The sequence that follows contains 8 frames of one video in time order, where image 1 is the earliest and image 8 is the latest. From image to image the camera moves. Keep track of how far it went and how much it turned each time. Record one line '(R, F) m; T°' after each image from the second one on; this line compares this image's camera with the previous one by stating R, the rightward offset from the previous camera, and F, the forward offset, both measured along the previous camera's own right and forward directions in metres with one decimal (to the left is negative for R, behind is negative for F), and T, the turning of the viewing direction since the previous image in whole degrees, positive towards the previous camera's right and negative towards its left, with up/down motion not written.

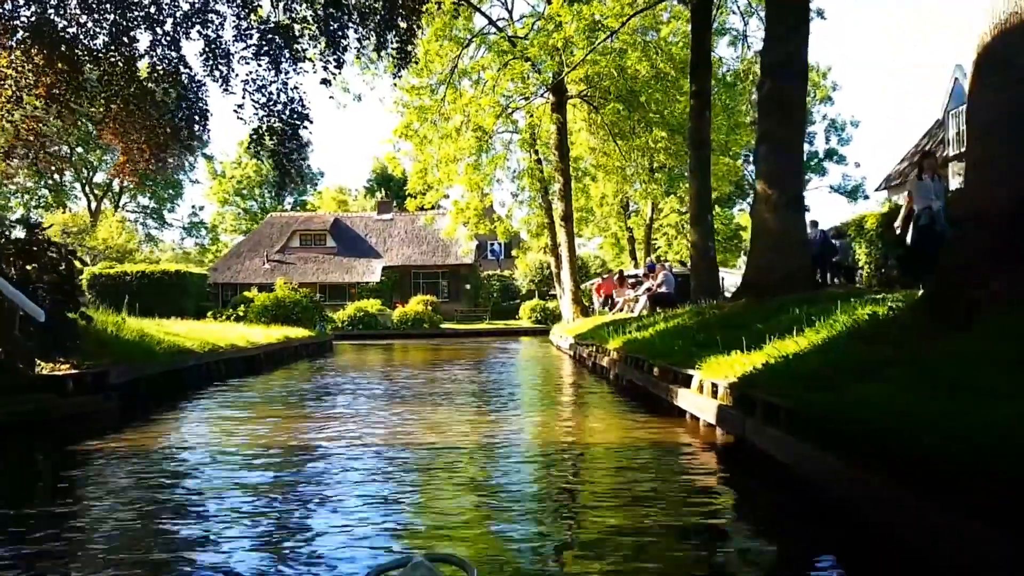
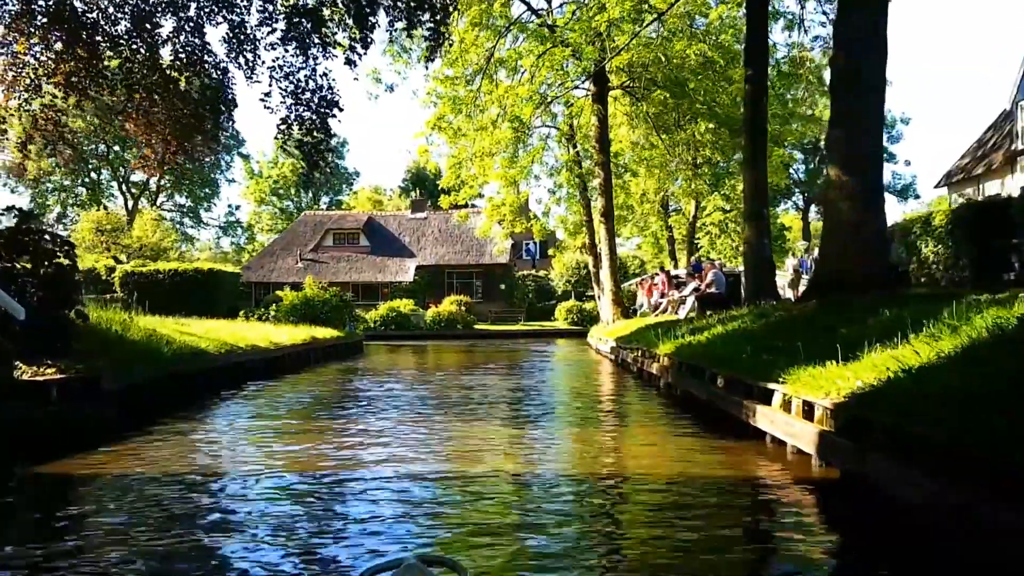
(-0.1, +1.3) m; -2°
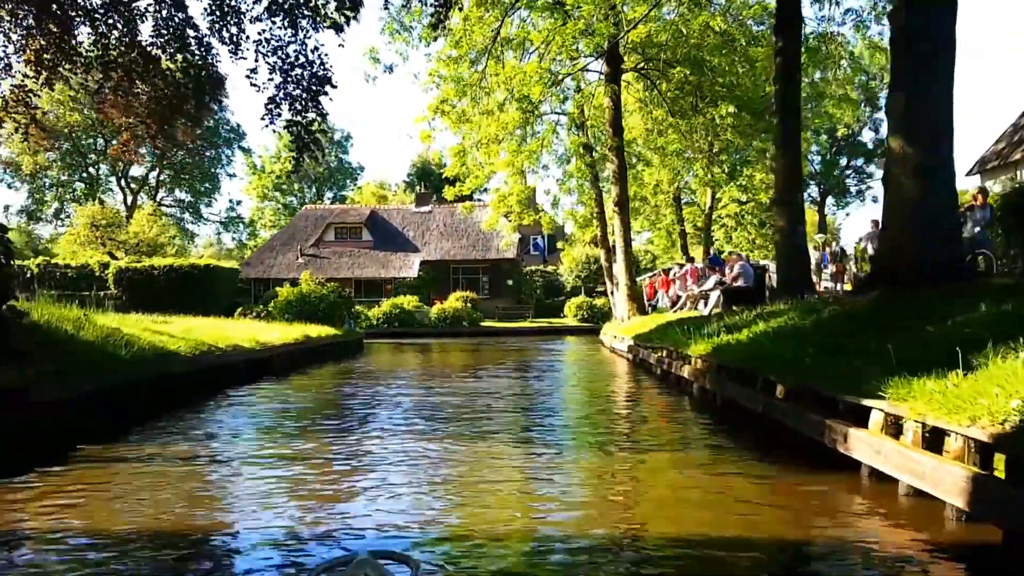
(0.0, +1.6) m; 0°
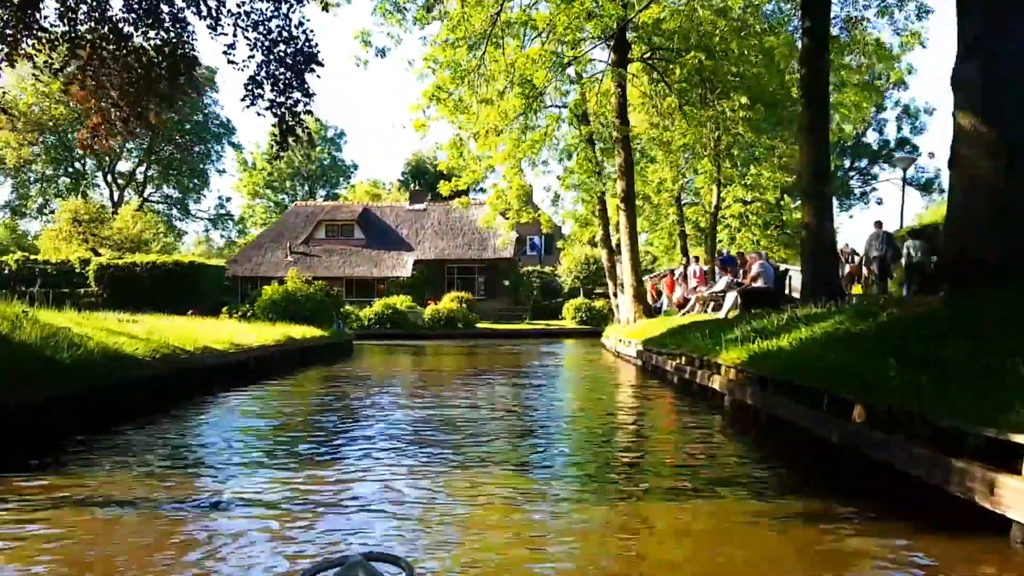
(-0.1, +1.5) m; 0°
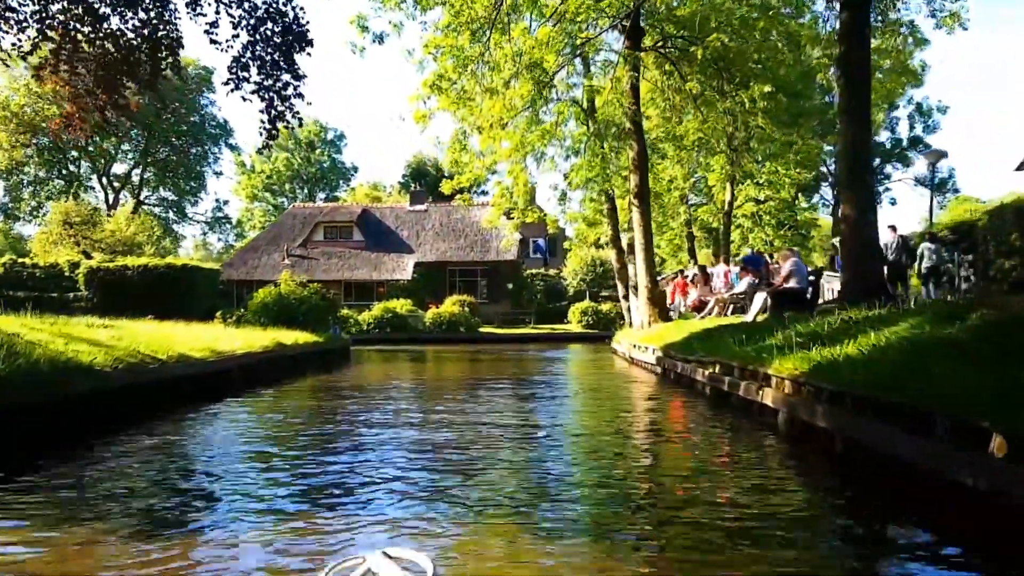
(-0.1, +1.4) m; 0°
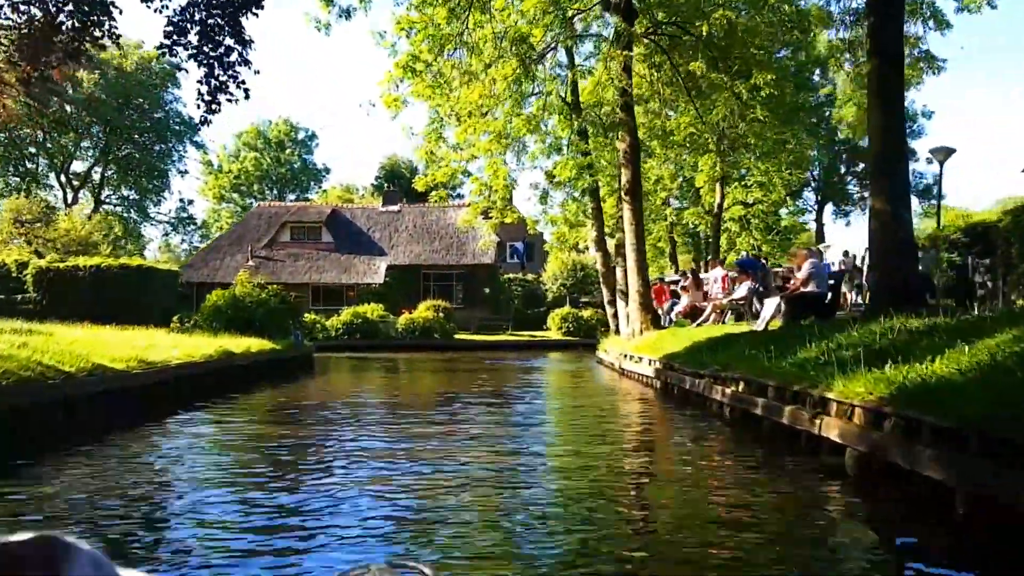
(-0.1, +1.9) m; +1°
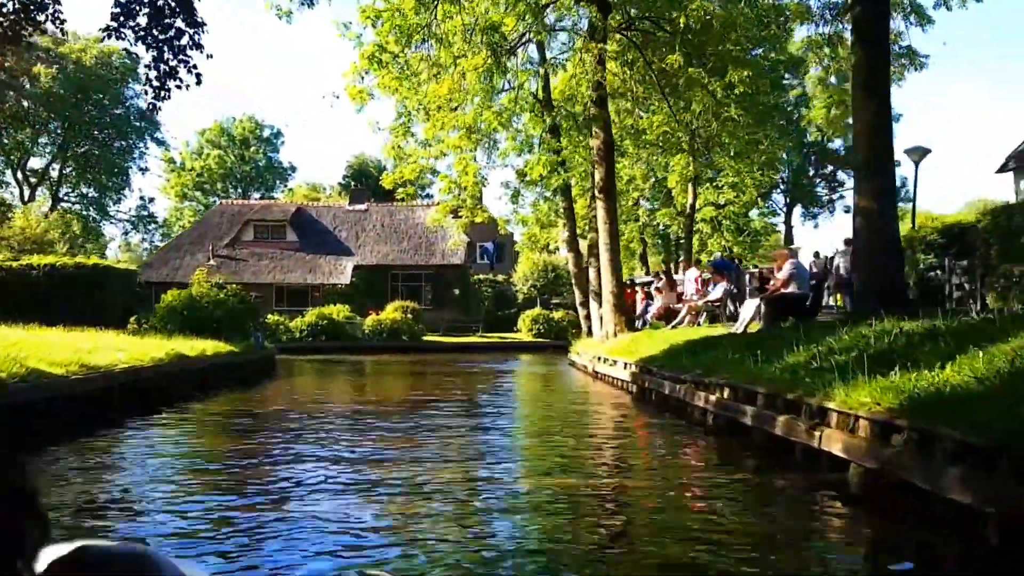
(0.0, +0.7) m; +2°
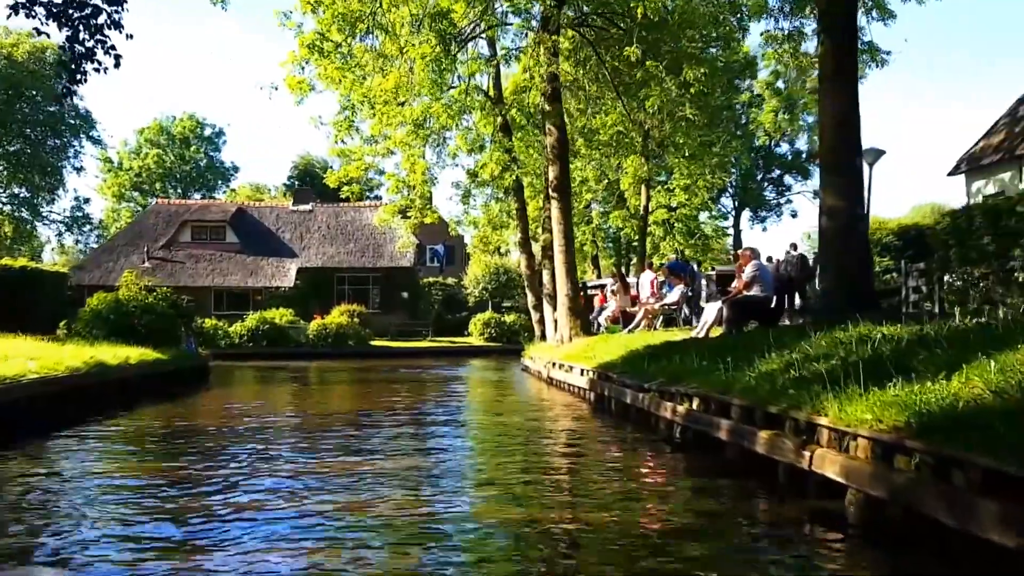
(0.0, +0.8) m; +3°
